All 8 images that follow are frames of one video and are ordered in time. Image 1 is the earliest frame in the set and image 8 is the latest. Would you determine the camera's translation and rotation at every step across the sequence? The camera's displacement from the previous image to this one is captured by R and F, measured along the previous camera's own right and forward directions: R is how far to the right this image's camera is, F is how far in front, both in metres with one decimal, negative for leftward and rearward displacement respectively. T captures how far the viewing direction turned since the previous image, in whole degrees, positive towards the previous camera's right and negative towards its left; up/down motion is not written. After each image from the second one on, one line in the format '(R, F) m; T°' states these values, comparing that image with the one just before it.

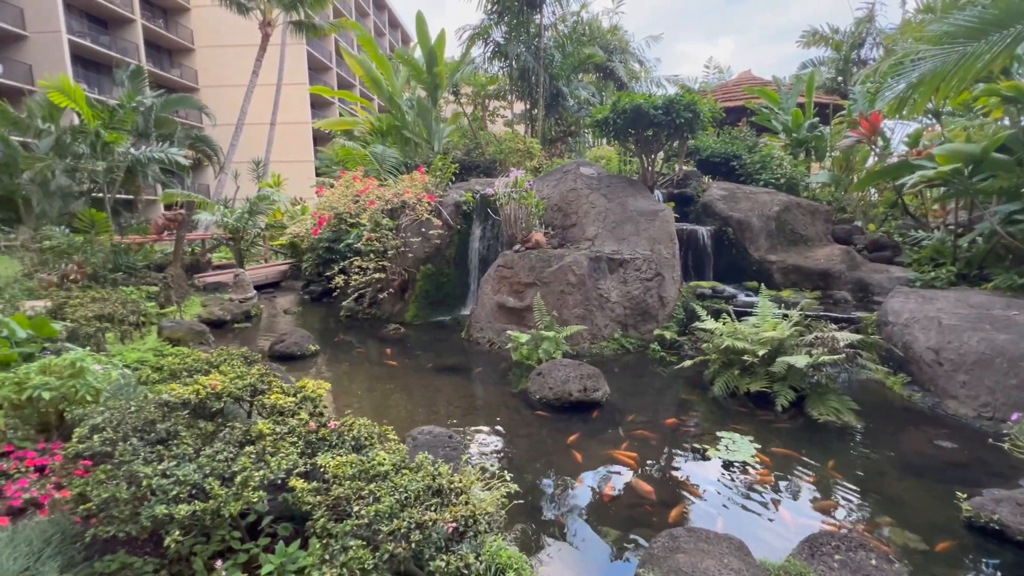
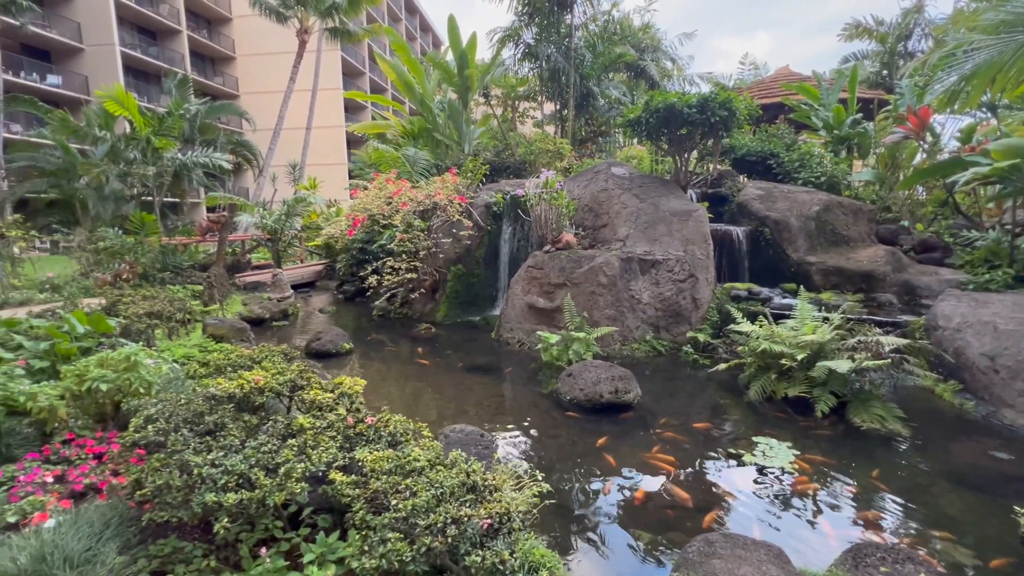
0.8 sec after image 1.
(0.0, 0.0) m; -3°
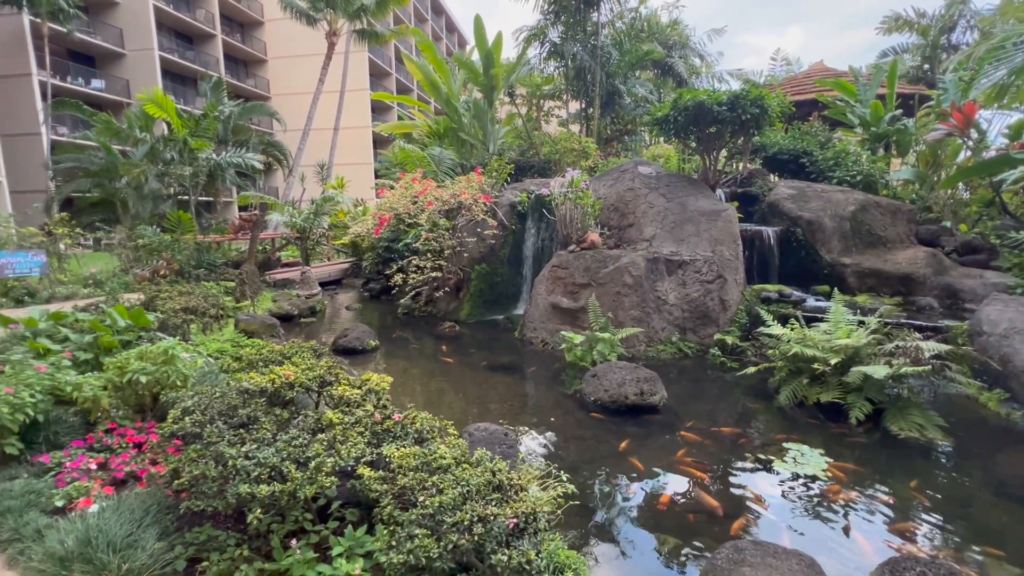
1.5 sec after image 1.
(0.0, 0.0) m; -3°
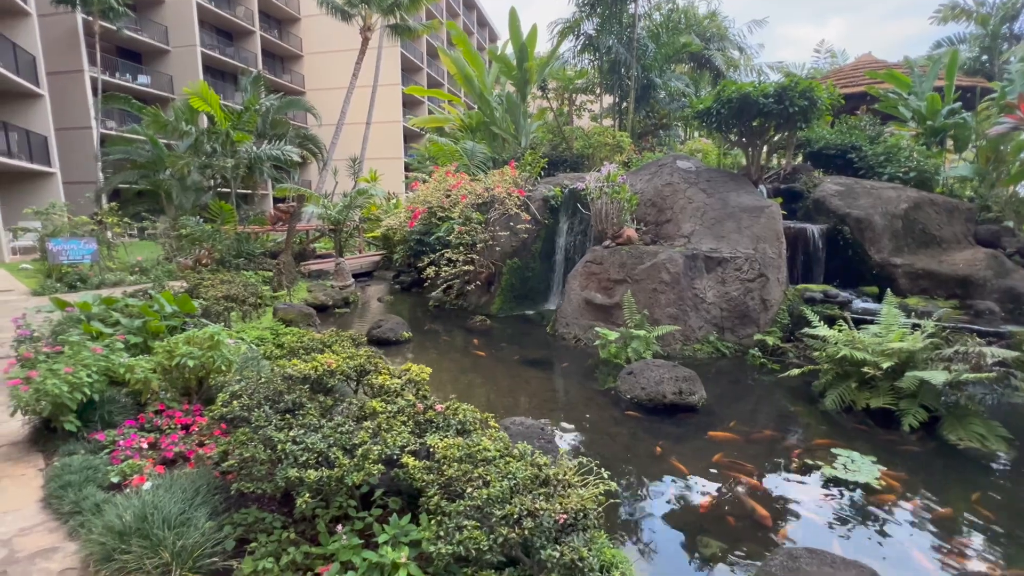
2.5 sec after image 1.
(-0.1, 0.0) m; -3°
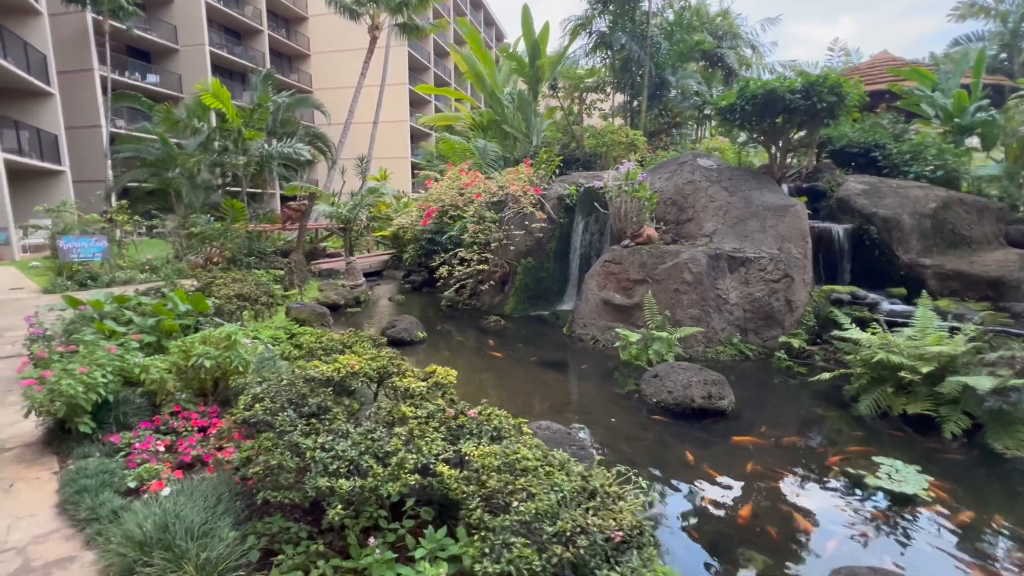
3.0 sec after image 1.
(-0.2, +0.1) m; -1°
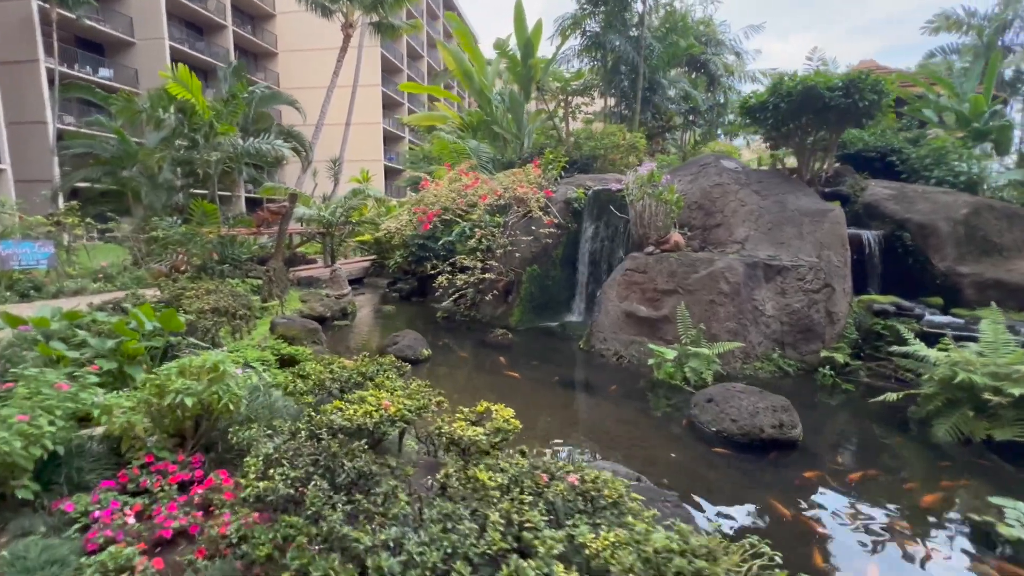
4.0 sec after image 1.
(-0.7, +0.7) m; +4°
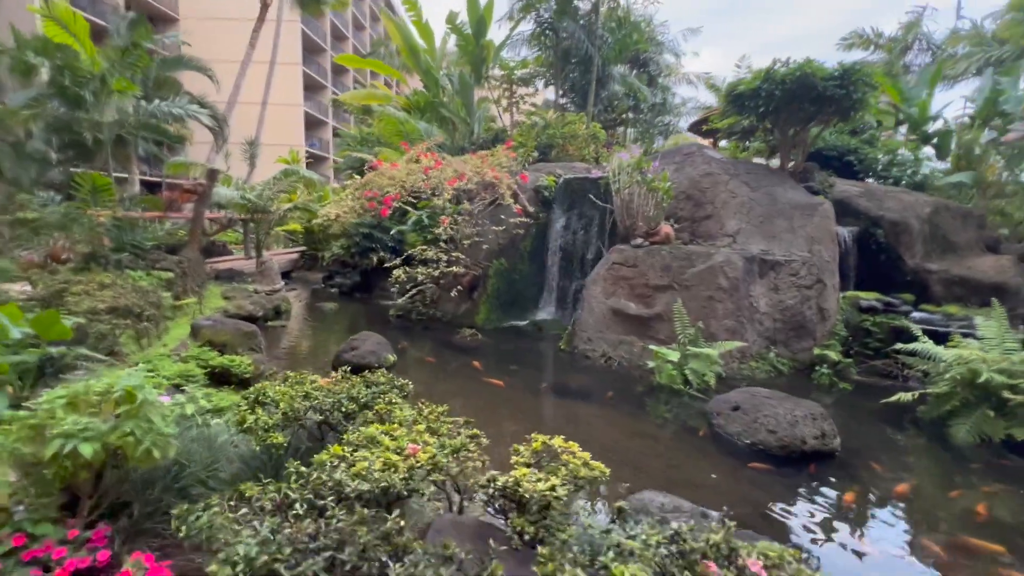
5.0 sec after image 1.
(-0.7, +0.9) m; +9°
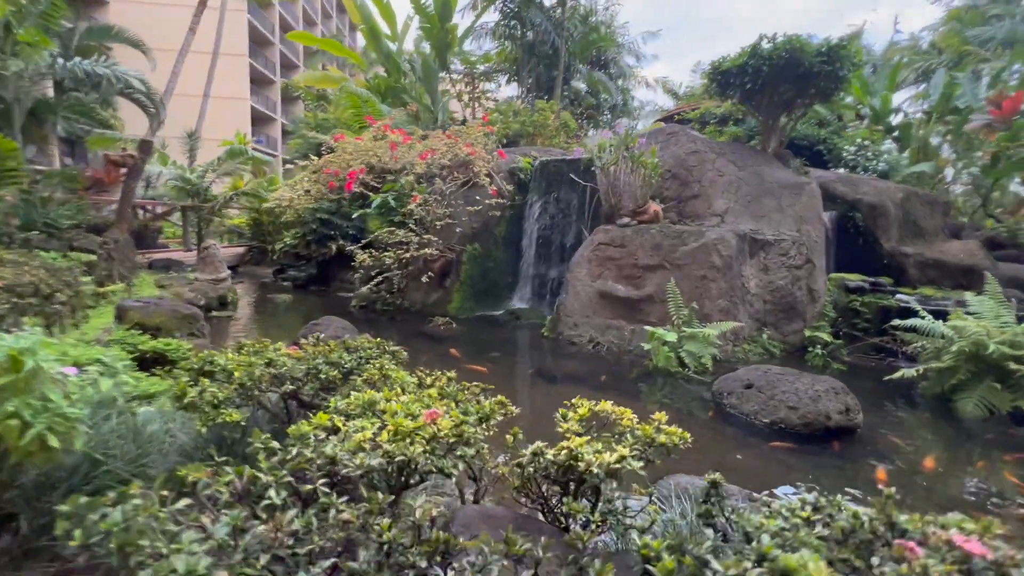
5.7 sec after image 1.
(-0.3, +0.5) m; +5°
